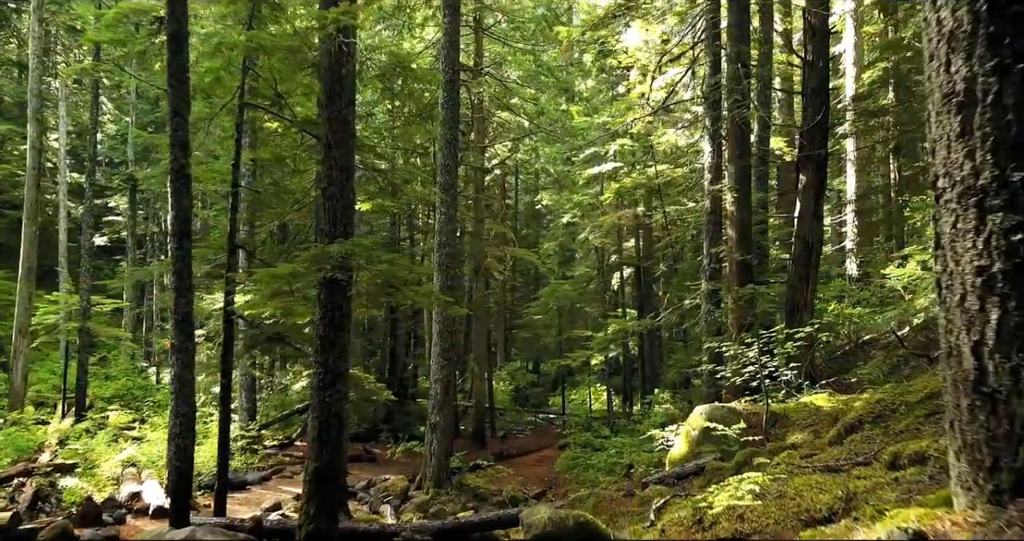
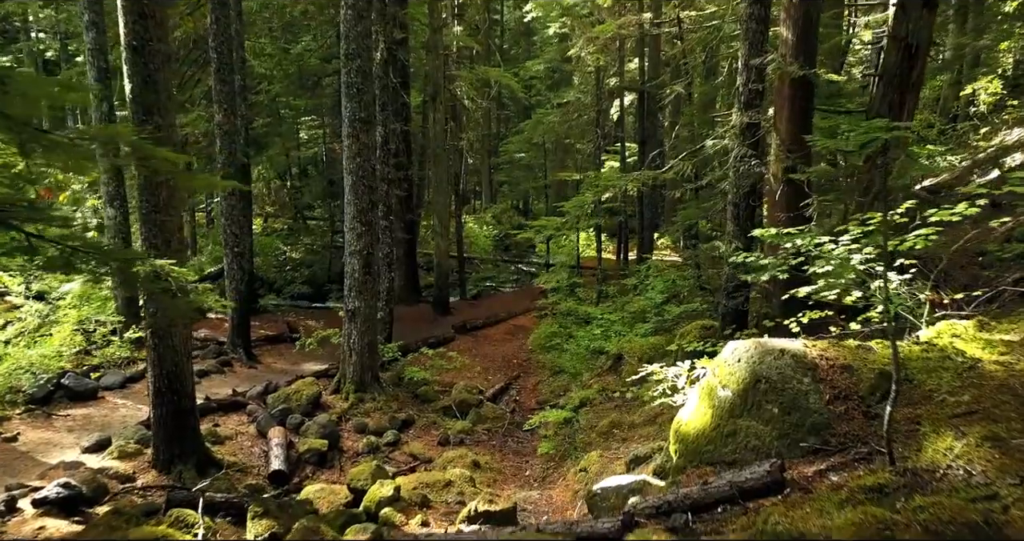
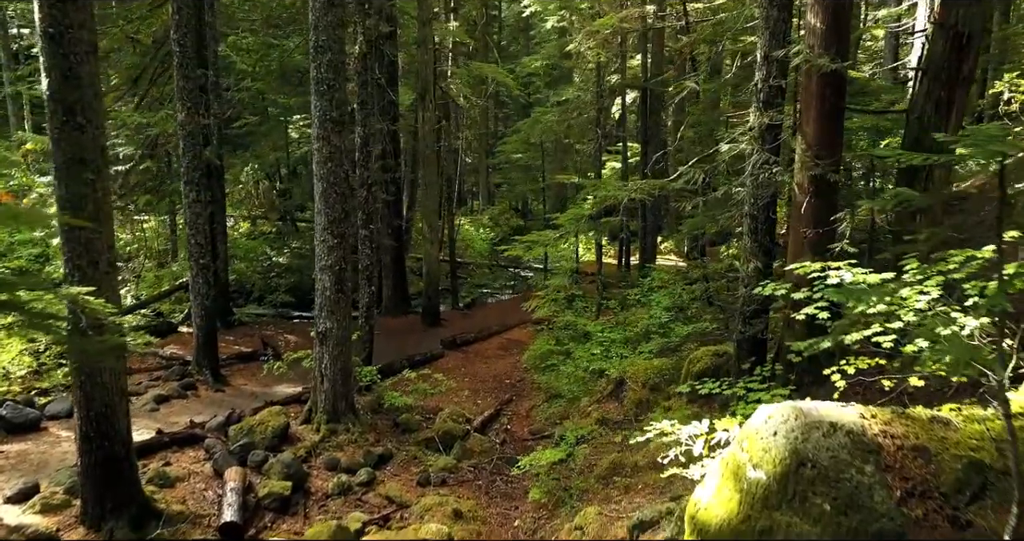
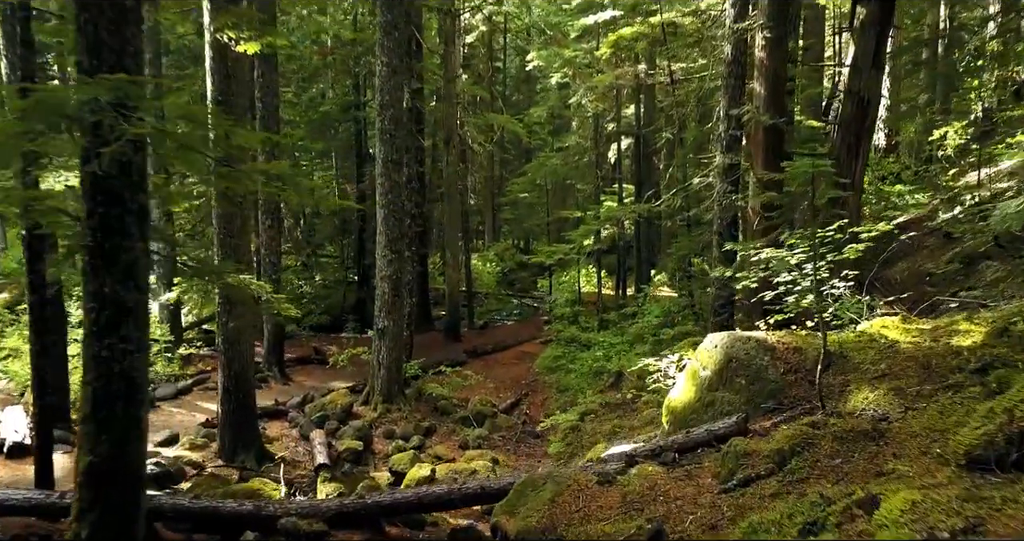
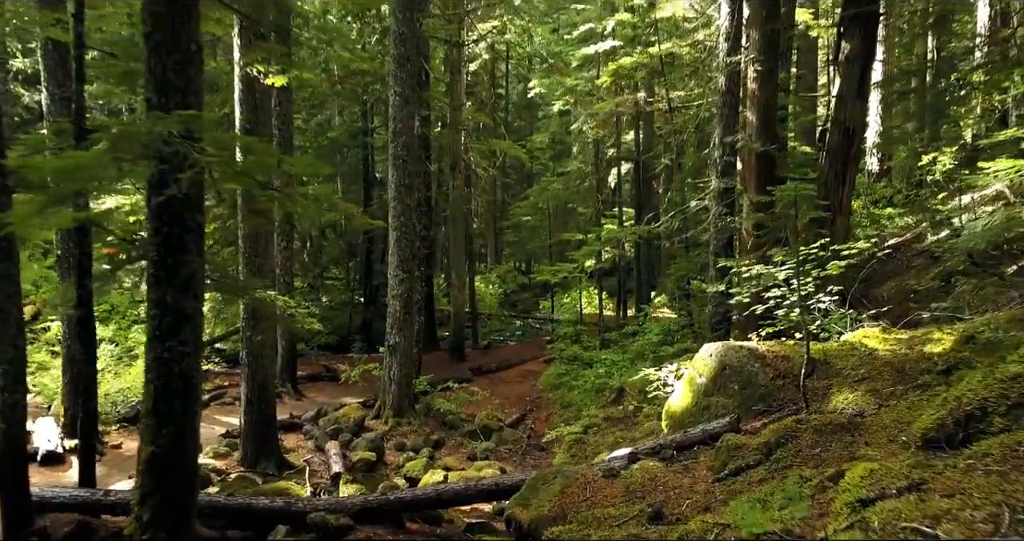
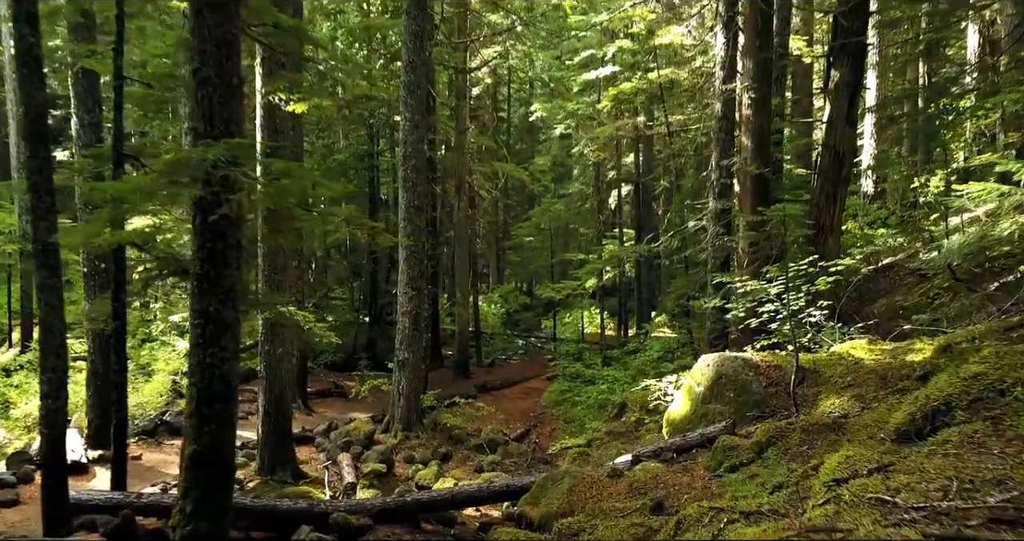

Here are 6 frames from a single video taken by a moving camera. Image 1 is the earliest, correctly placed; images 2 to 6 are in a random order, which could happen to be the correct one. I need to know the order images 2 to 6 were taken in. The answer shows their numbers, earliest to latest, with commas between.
6, 5, 4, 2, 3
